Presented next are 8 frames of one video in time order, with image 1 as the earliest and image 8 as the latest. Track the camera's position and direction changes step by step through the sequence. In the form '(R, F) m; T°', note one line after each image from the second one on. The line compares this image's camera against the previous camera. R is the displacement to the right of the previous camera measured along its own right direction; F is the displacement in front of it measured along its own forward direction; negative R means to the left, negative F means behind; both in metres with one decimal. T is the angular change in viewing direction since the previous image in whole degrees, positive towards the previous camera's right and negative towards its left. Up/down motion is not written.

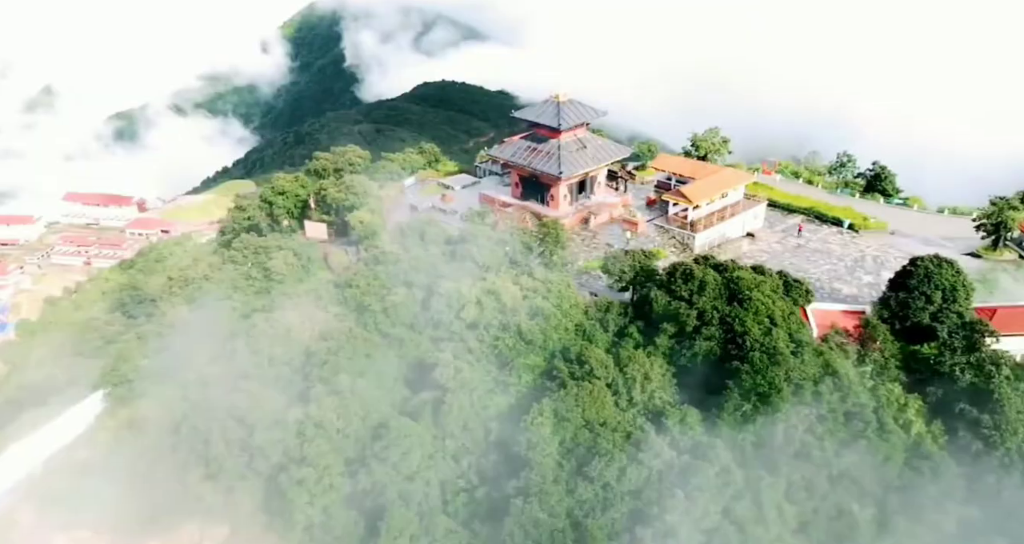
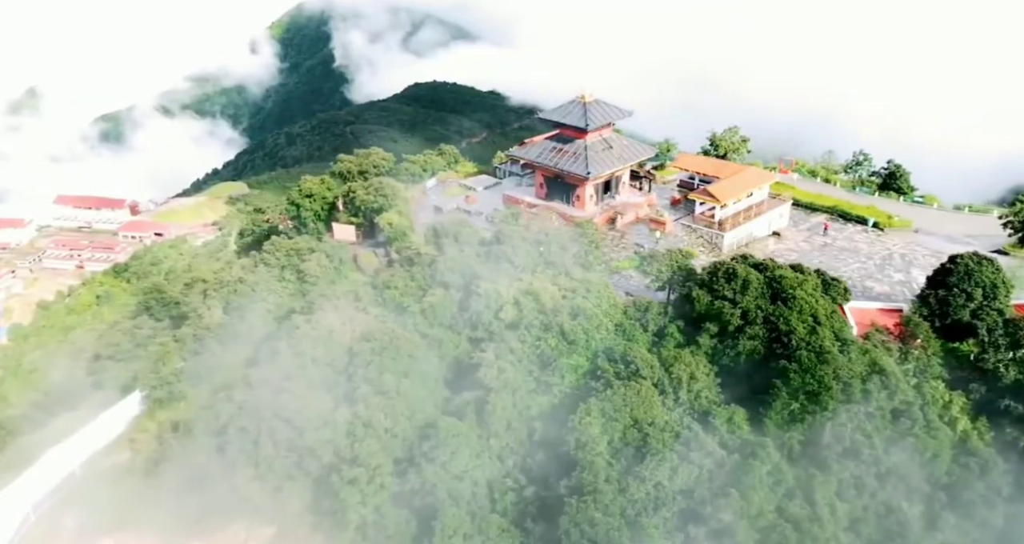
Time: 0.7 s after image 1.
(-1.2, 0.0) m; 0°
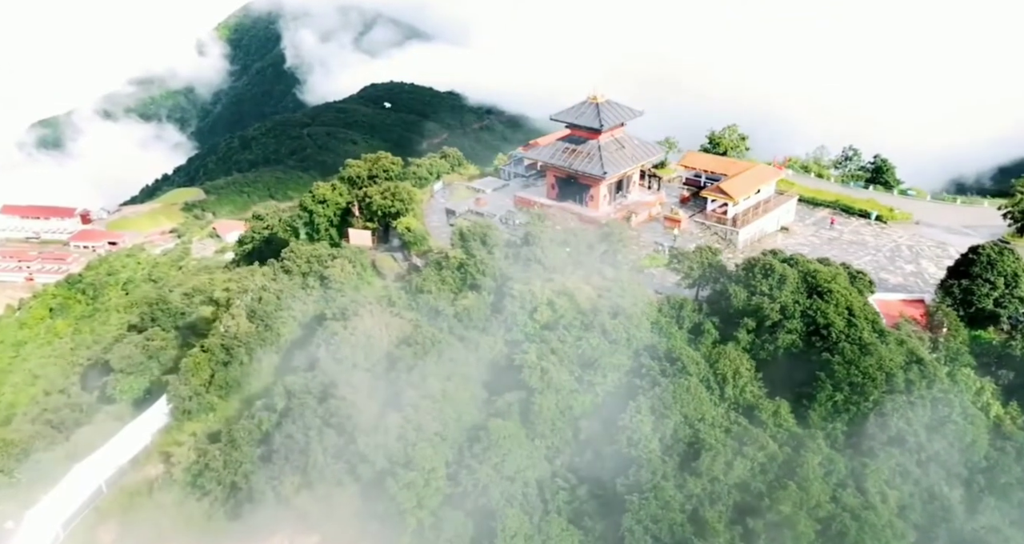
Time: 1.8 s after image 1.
(-1.9, 0.0) m; +2°
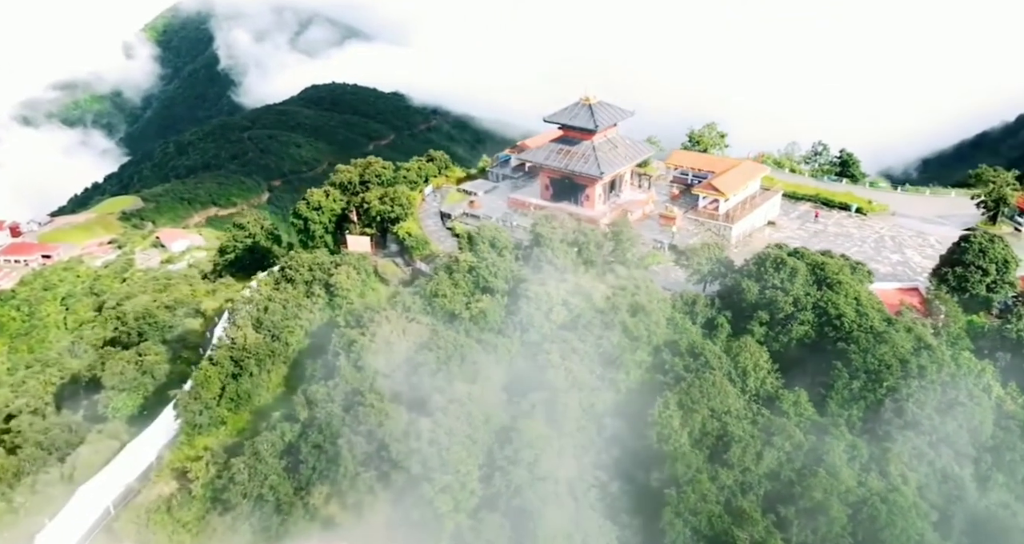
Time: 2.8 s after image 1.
(-1.8, 0.0) m; +3°
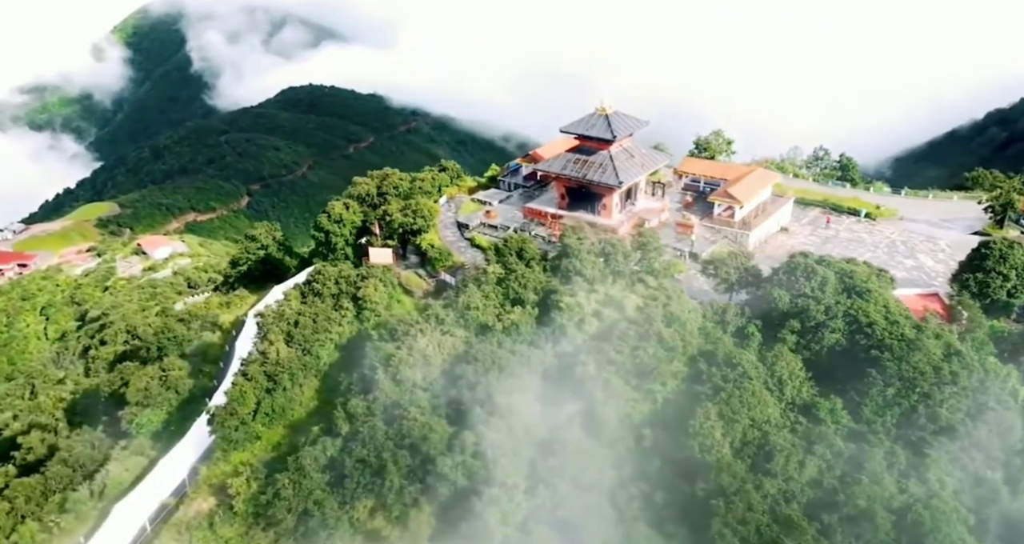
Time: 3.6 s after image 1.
(-1.4, -0.2) m; +1°
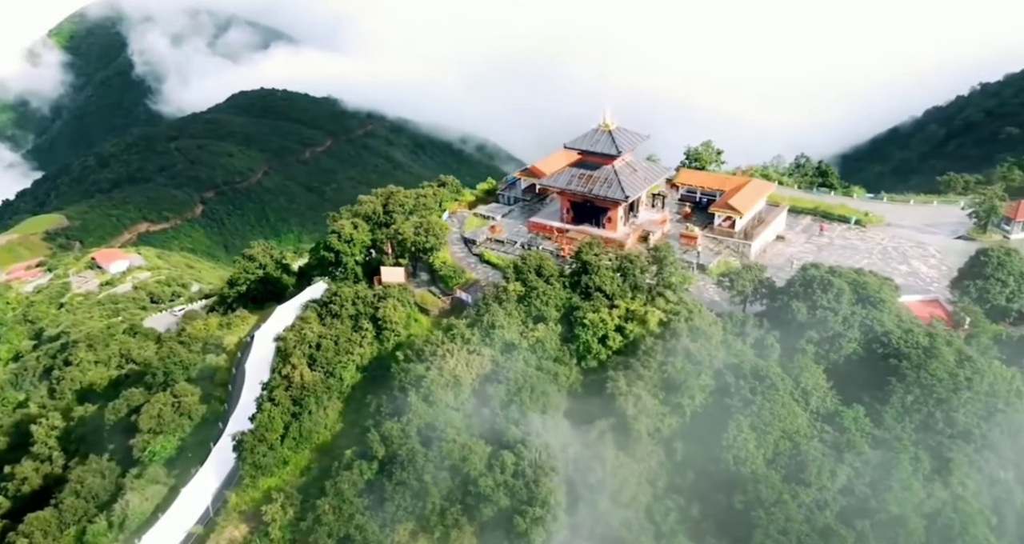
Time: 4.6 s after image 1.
(-1.8, -0.3) m; +3°
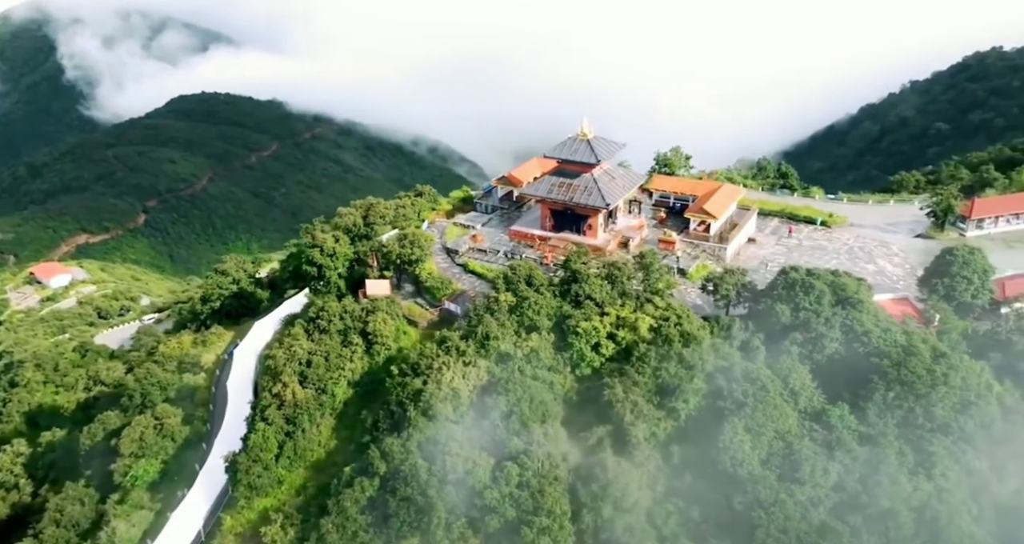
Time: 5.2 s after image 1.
(-1.1, -0.2) m; +3°
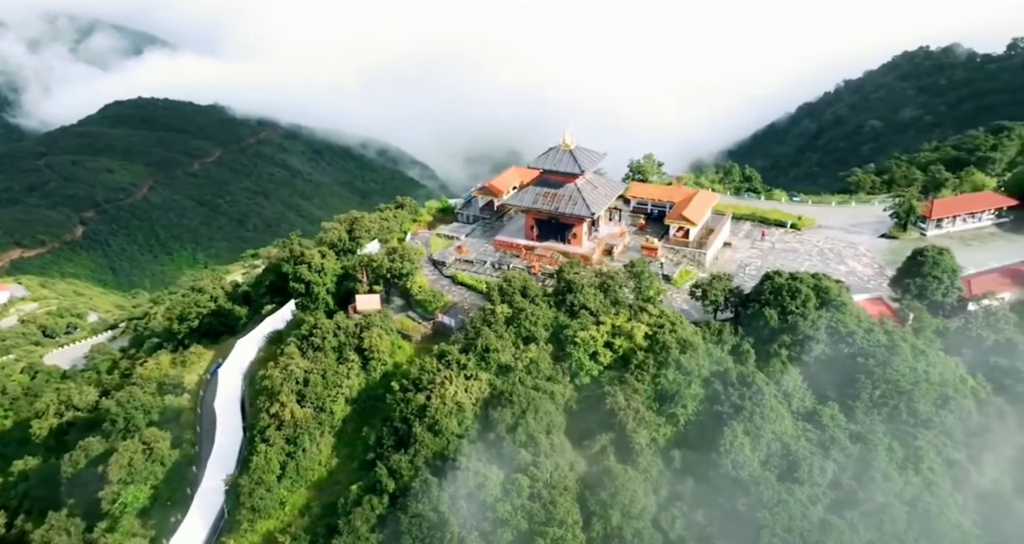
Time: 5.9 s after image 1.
(-1.3, -0.3) m; +3°
